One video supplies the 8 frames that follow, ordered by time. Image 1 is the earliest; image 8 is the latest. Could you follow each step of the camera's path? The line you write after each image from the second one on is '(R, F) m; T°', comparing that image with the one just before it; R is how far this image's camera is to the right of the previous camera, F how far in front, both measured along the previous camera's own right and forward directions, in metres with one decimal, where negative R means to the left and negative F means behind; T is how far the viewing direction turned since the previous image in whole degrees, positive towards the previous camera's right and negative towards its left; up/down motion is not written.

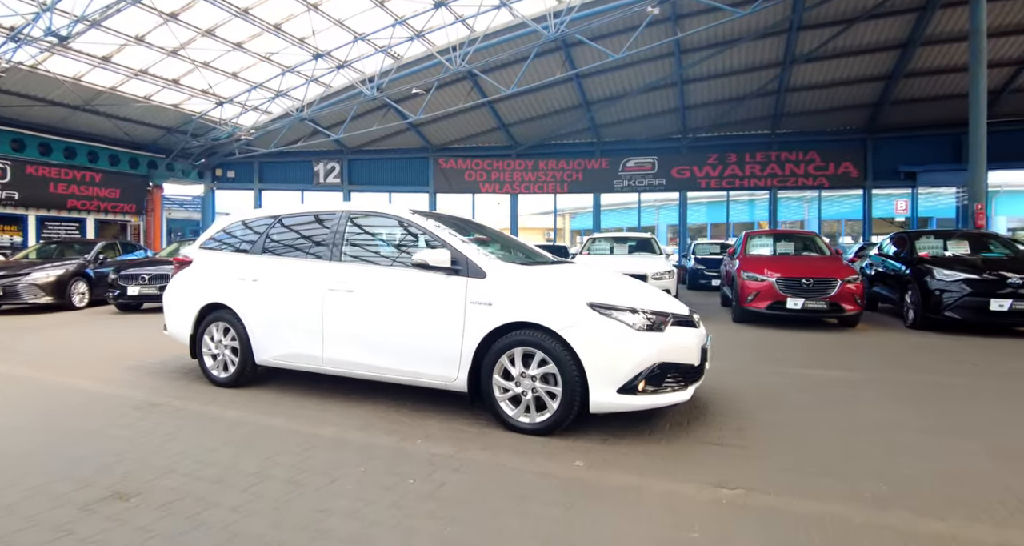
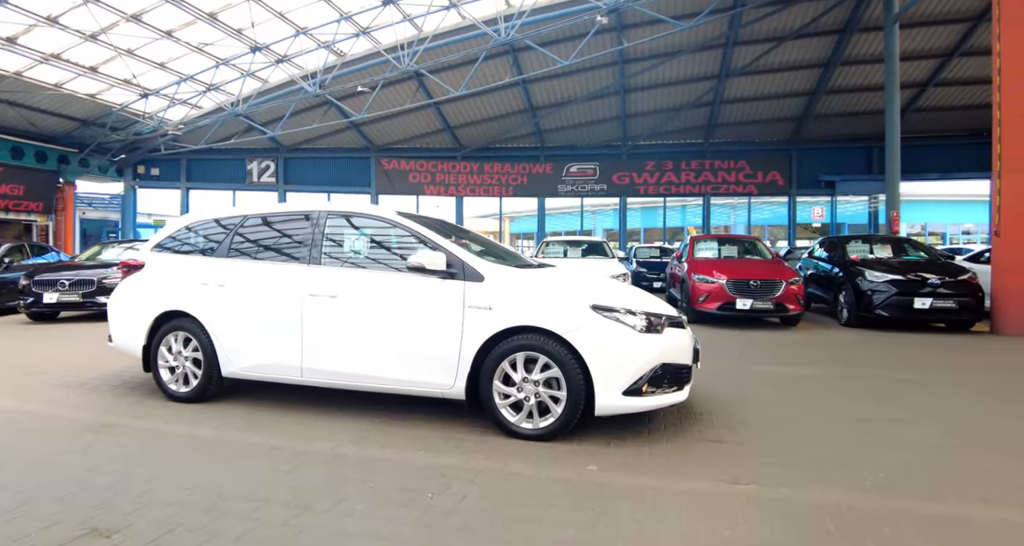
(-0.4, +0.1) m; +7°
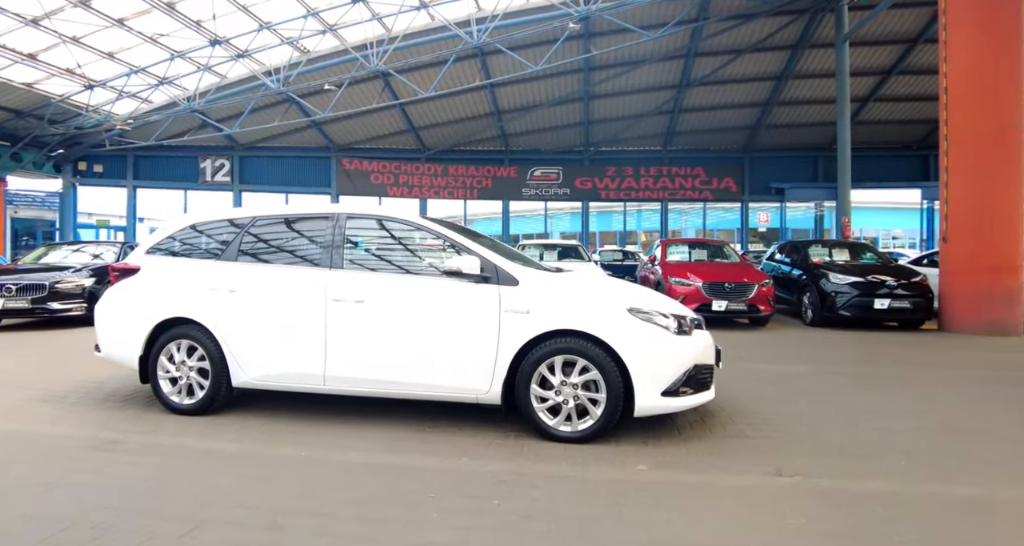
(-0.6, 0.0) m; +6°
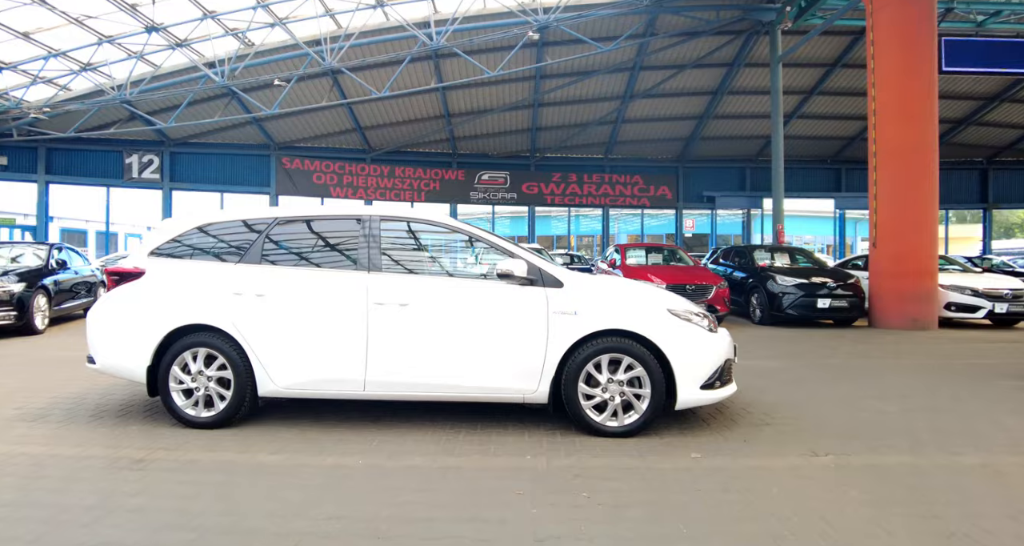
(-0.8, 0.0) m; +8°
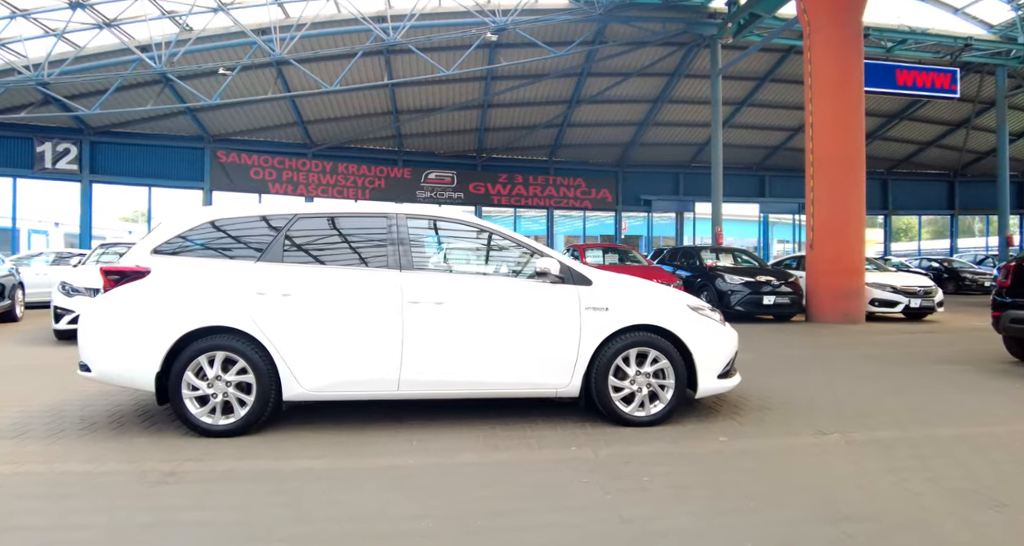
(-0.8, 0.0) m; +8°
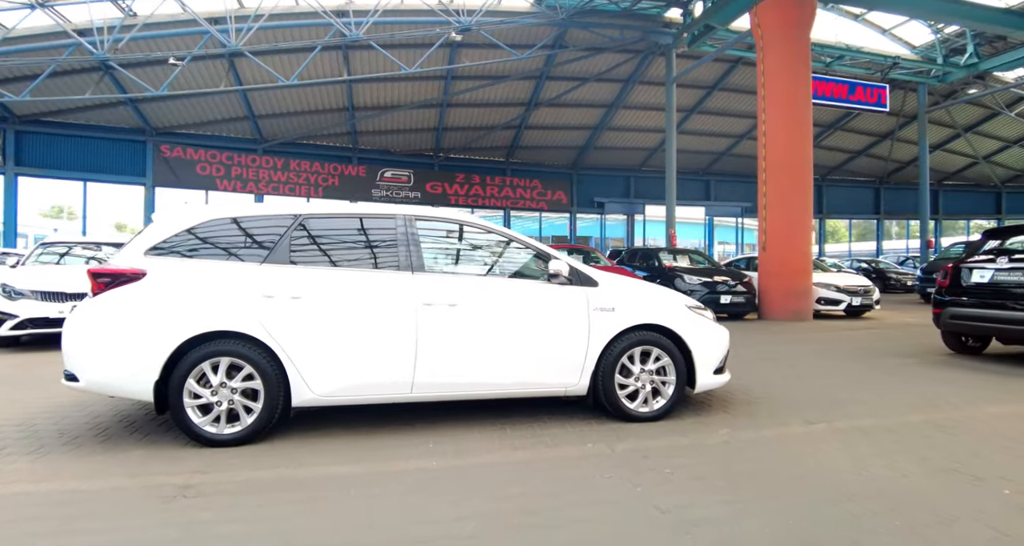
(-0.5, 0.0) m; +6°
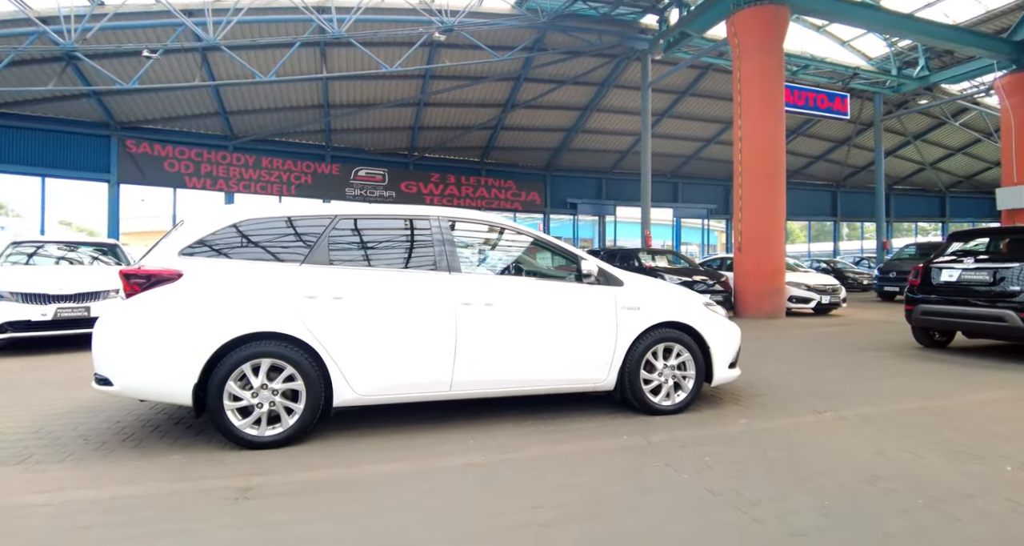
(-0.5, -0.1) m; +4°
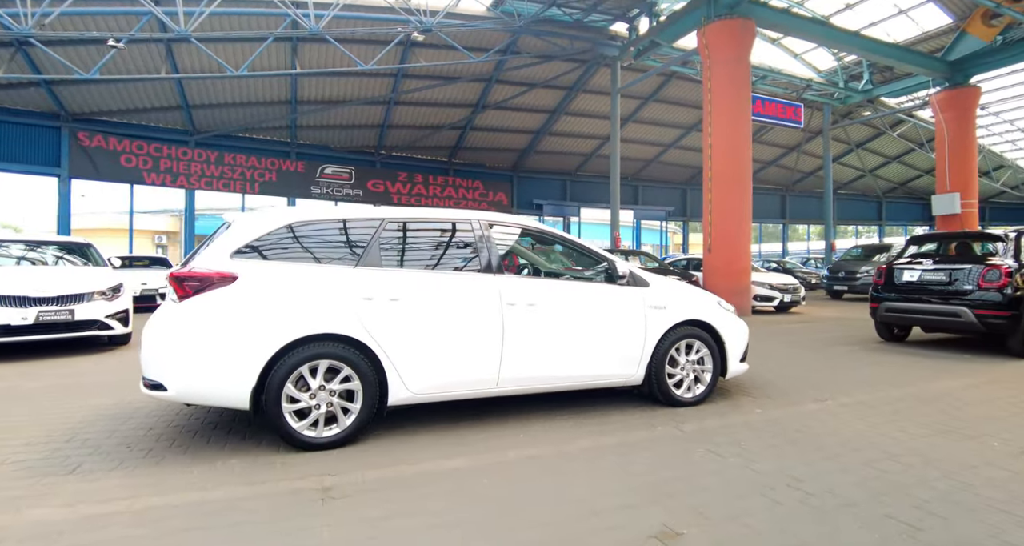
(-0.7, -0.1) m; +5°
